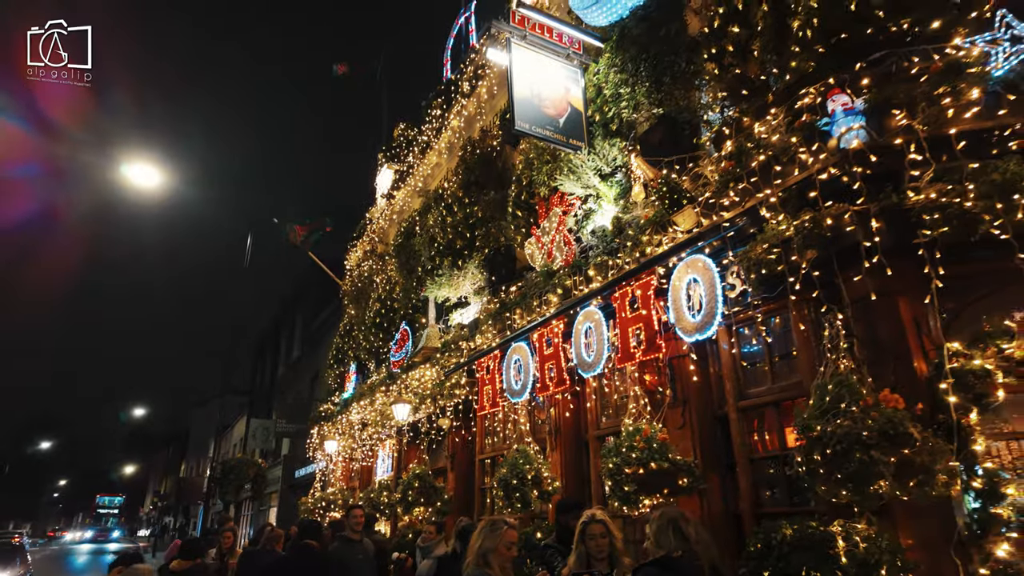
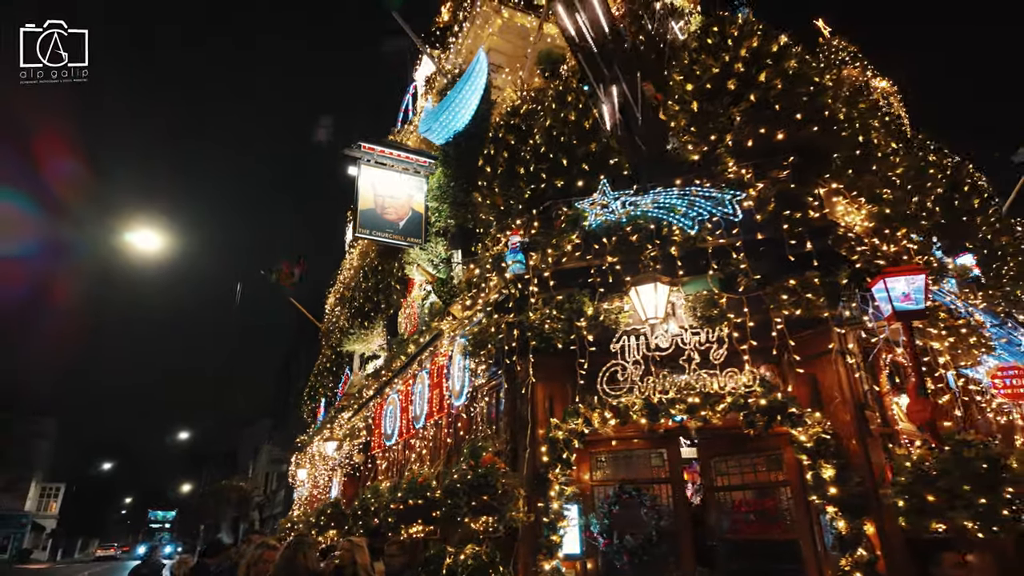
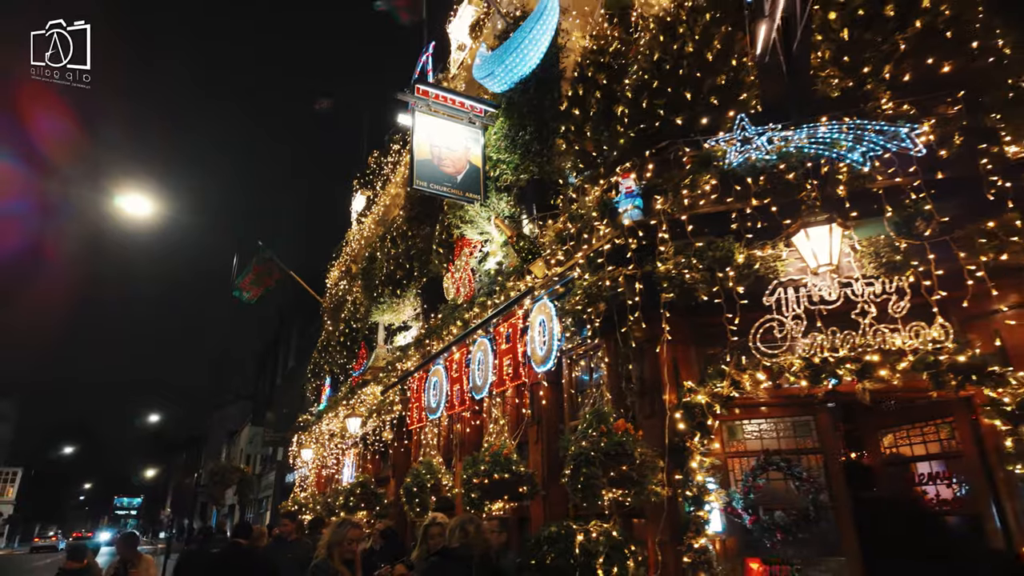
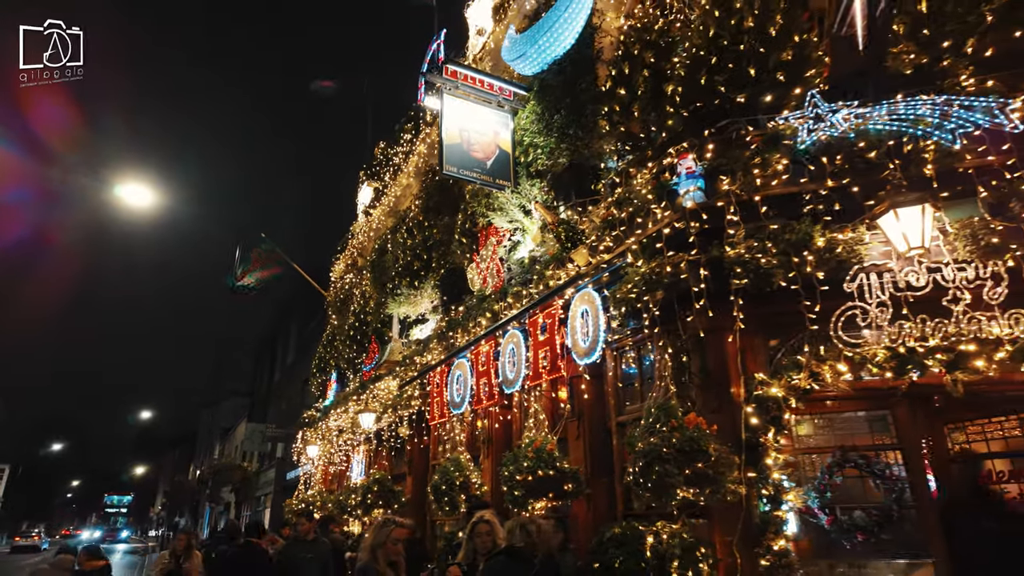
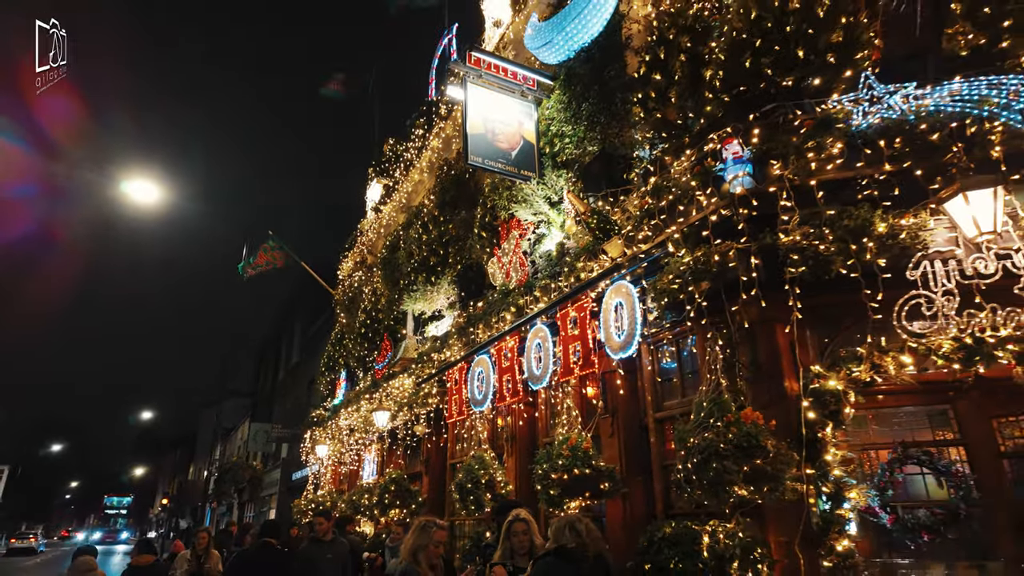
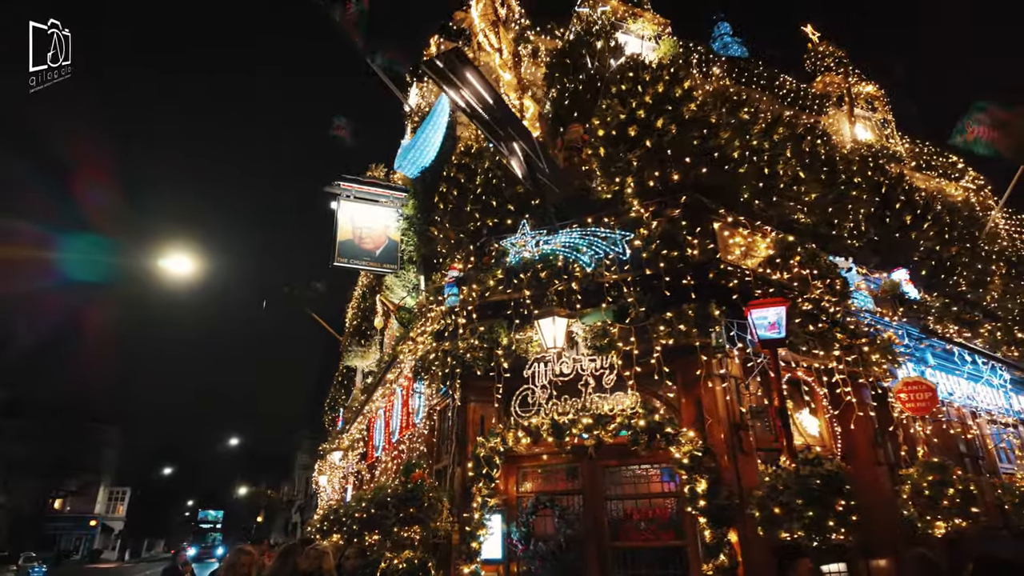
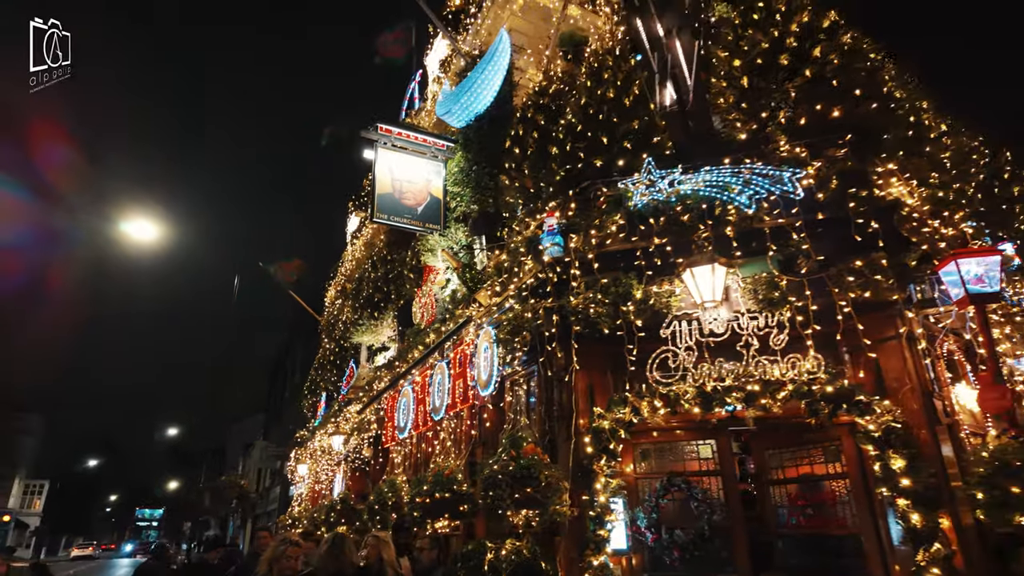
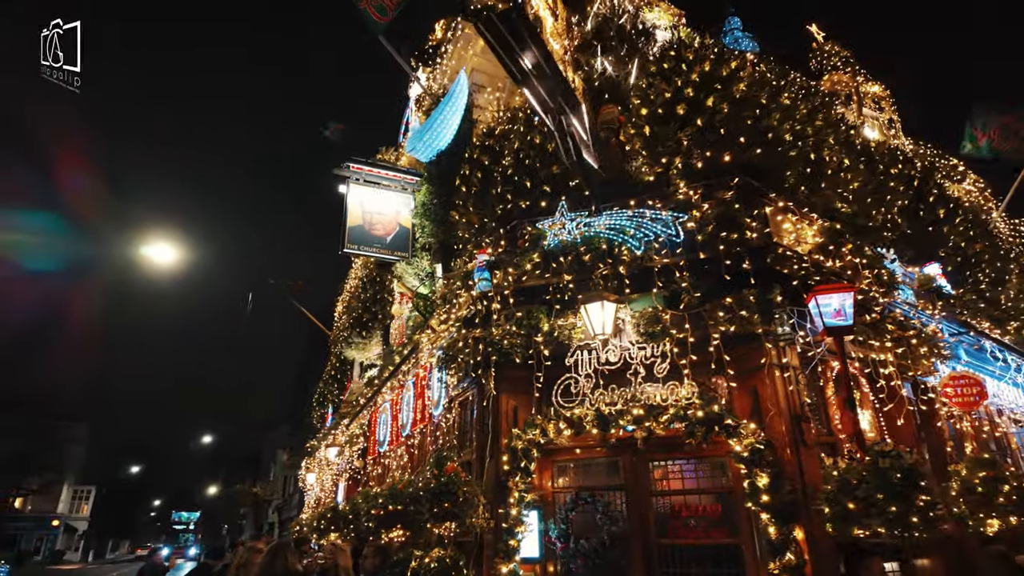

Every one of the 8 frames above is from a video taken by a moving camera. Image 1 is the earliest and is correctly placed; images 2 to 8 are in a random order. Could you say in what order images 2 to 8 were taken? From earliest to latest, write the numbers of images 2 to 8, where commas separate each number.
5, 4, 3, 7, 2, 8, 6
